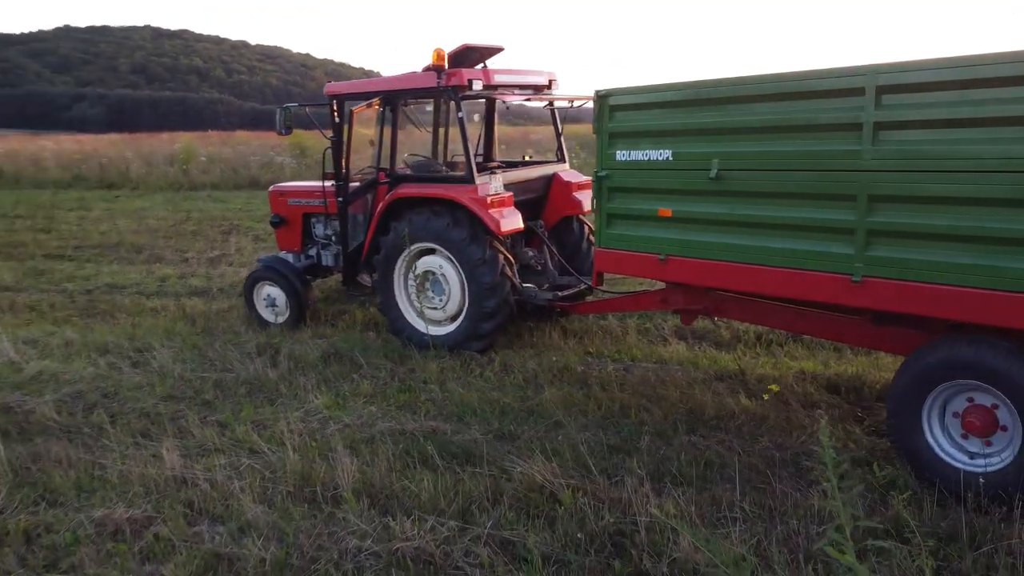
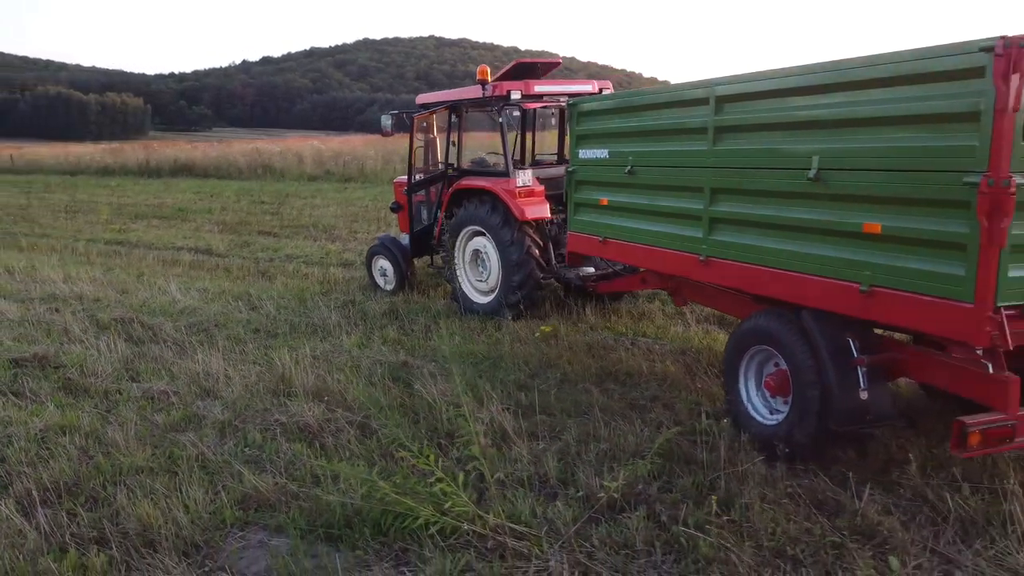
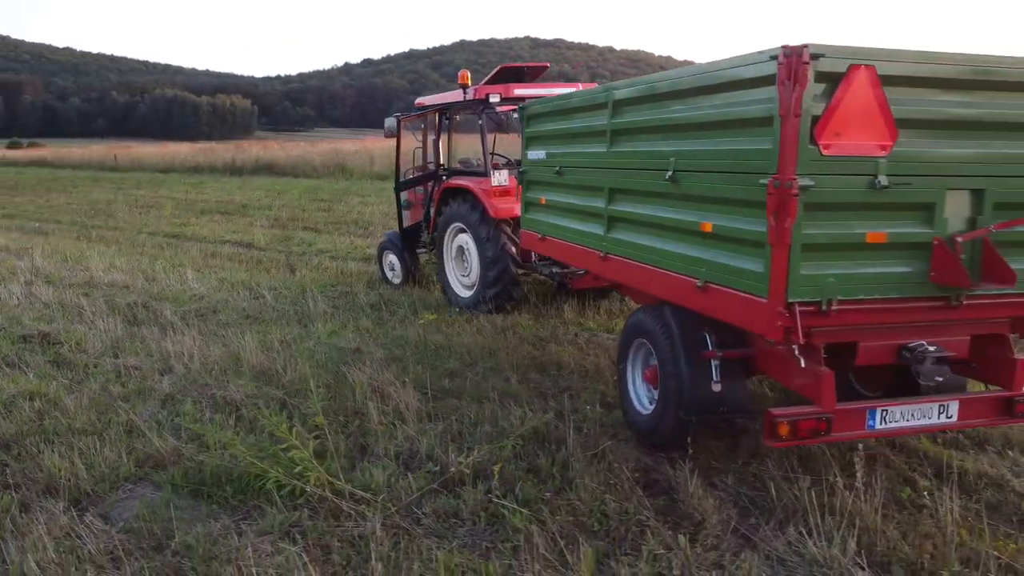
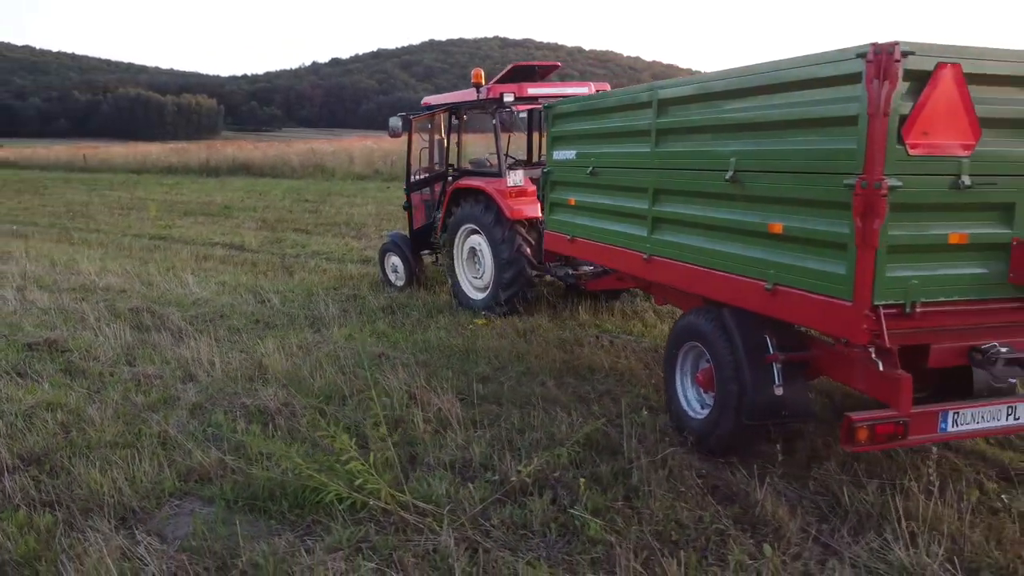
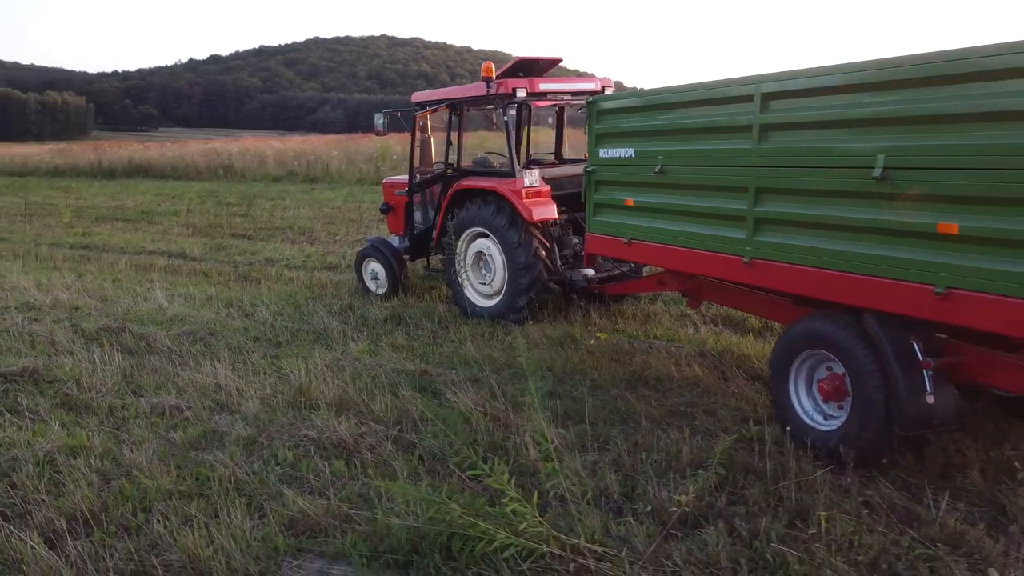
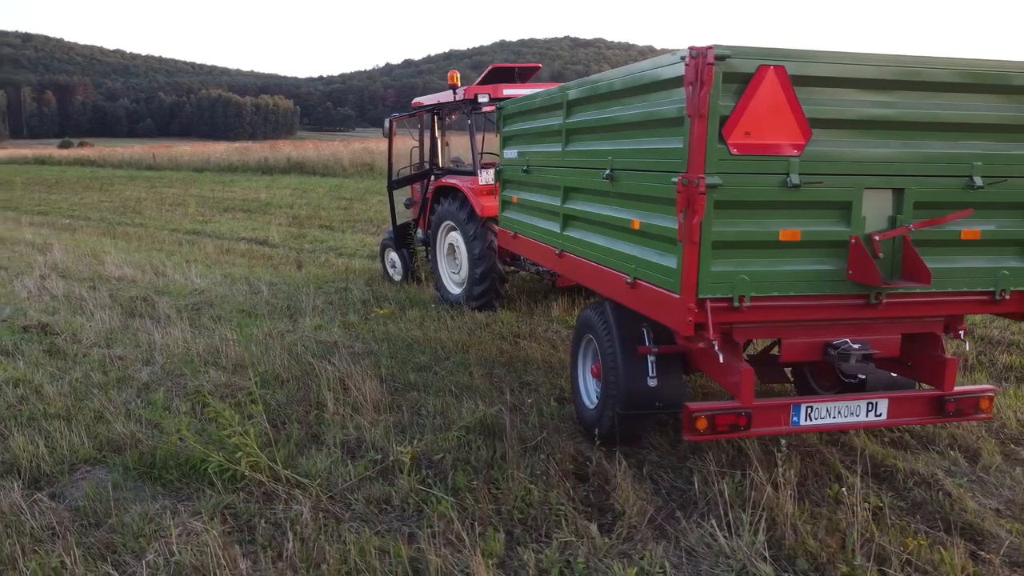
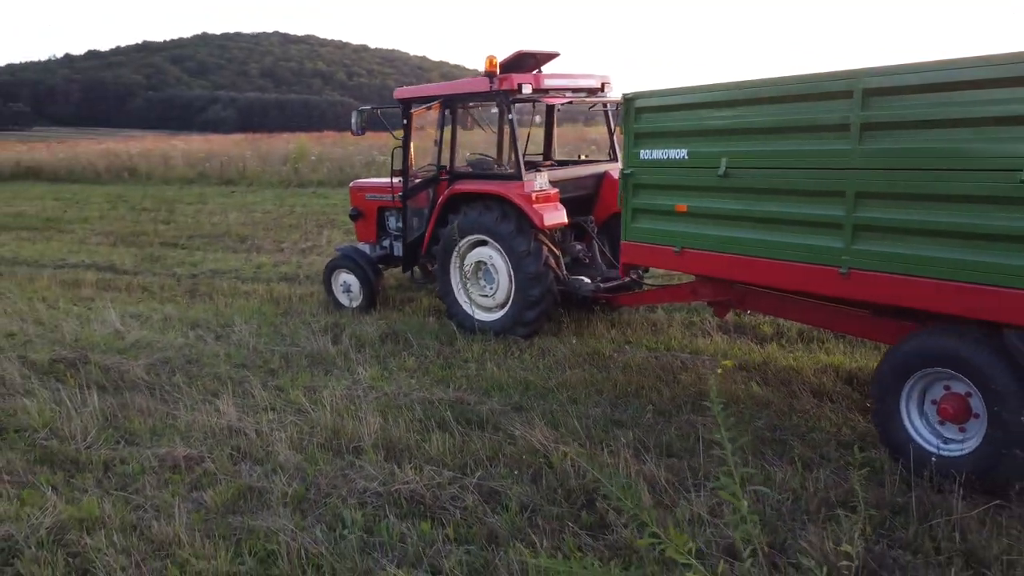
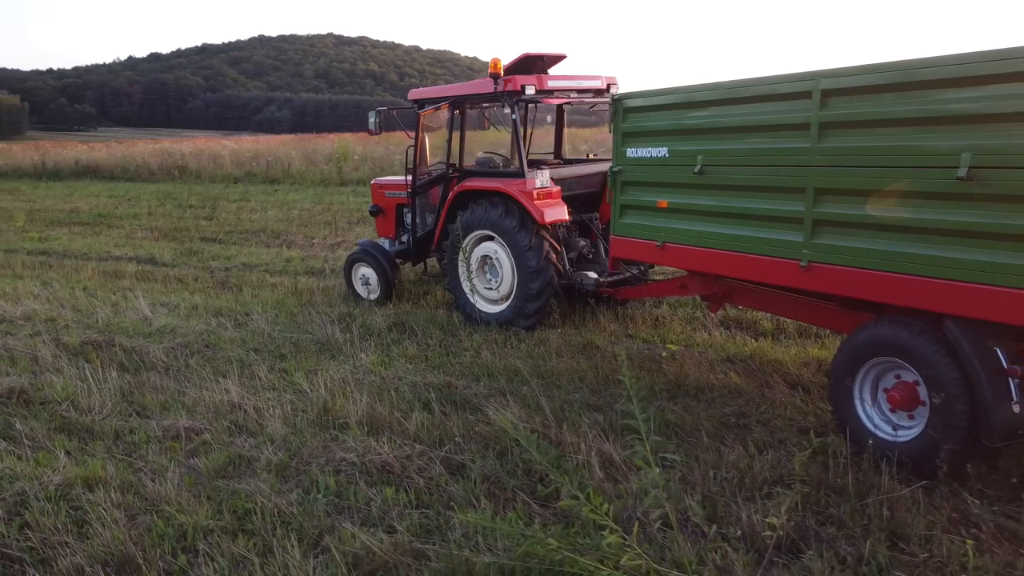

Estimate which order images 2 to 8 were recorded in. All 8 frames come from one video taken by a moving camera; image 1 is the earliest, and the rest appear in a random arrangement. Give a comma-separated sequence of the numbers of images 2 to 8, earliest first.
7, 8, 5, 2, 4, 3, 6
